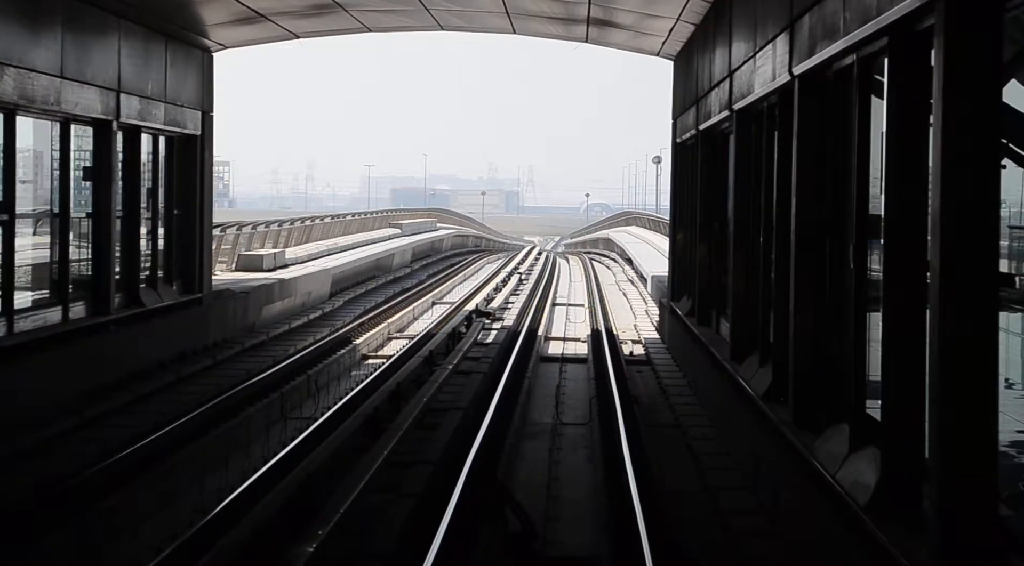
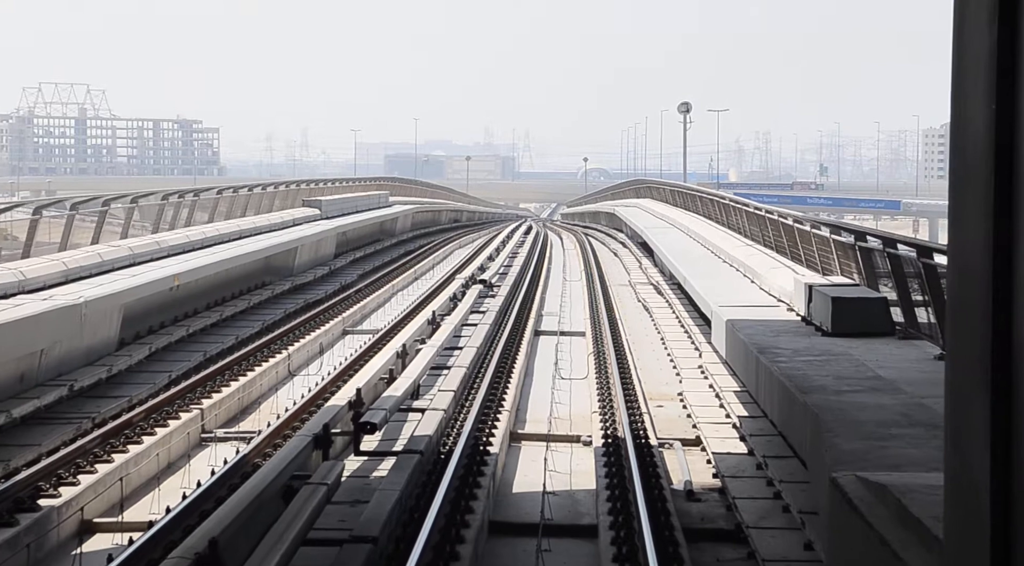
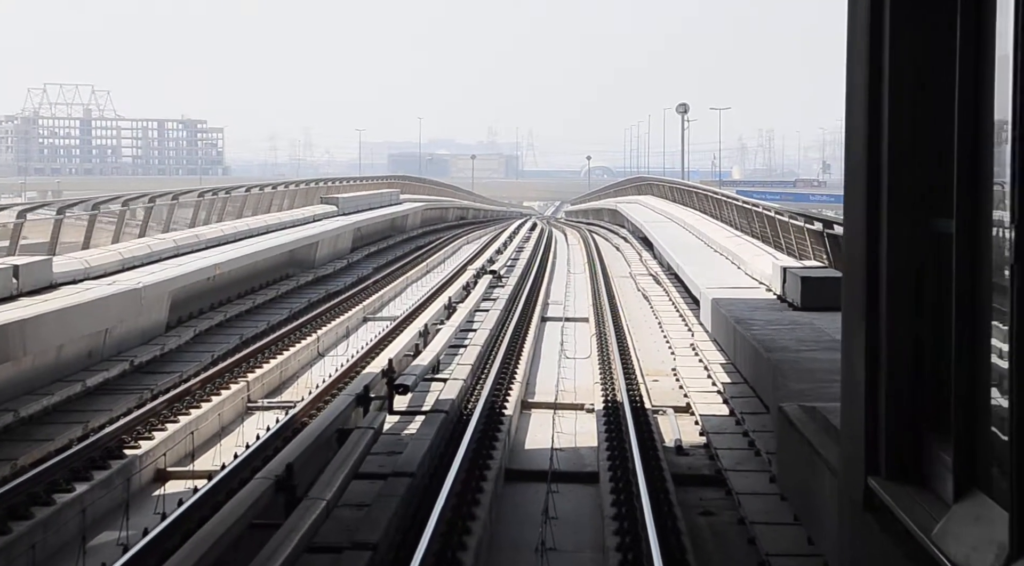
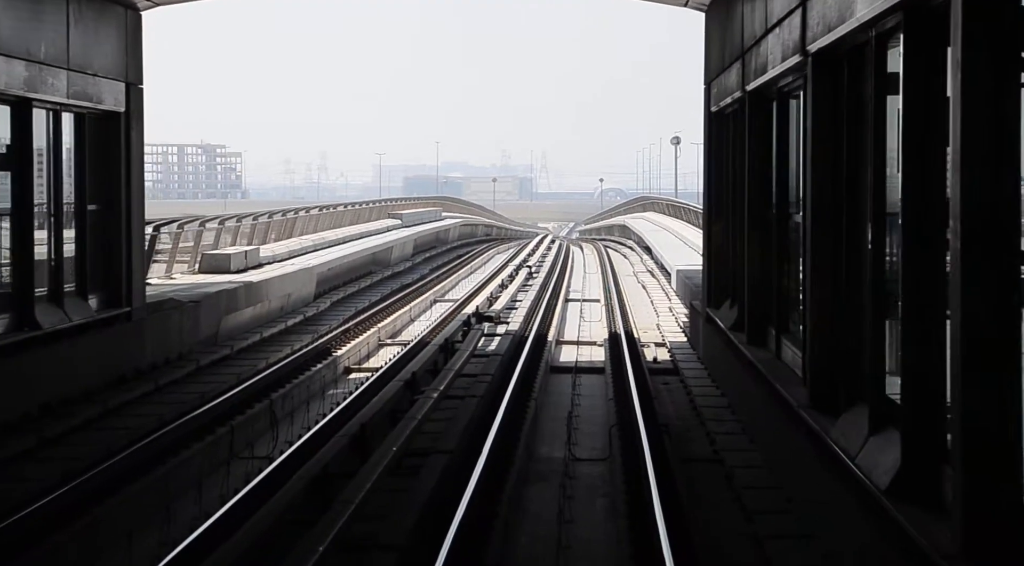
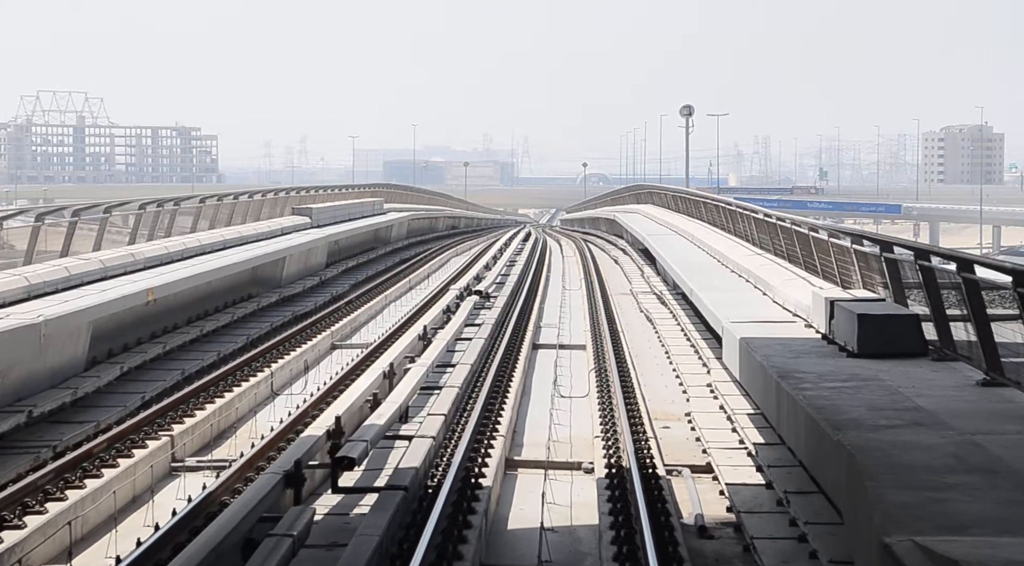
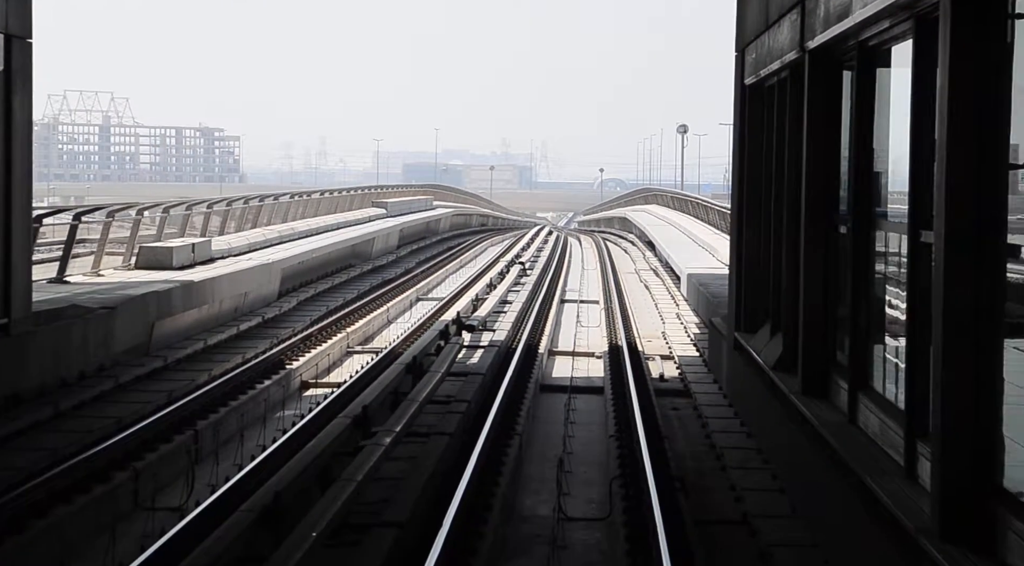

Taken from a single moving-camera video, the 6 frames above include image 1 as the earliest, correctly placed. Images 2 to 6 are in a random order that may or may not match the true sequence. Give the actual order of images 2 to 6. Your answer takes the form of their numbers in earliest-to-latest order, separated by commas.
4, 6, 3, 2, 5
